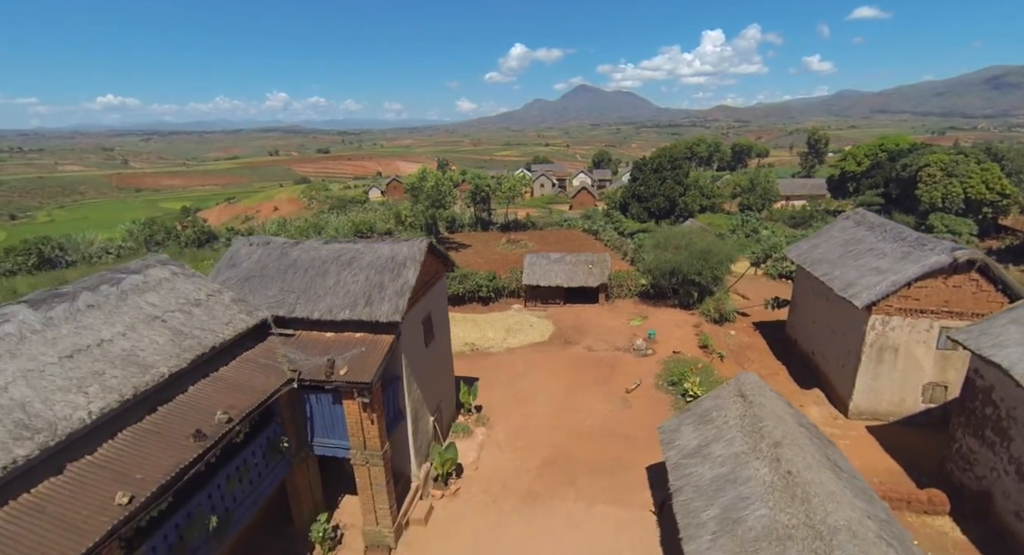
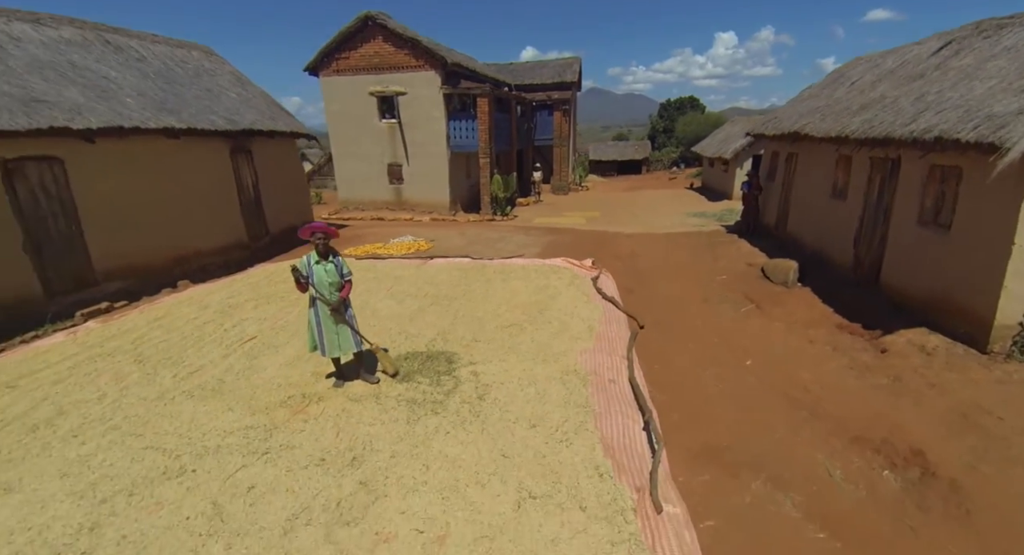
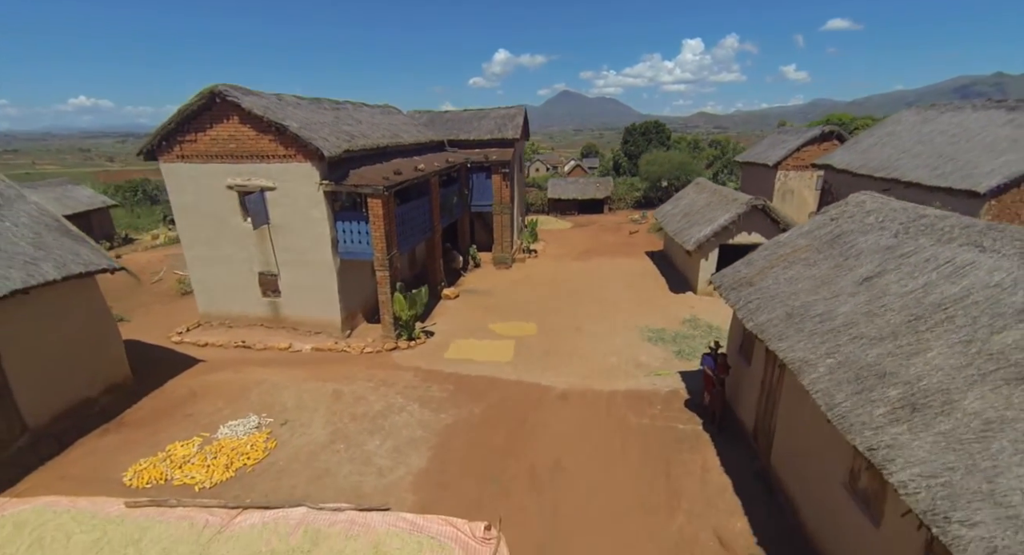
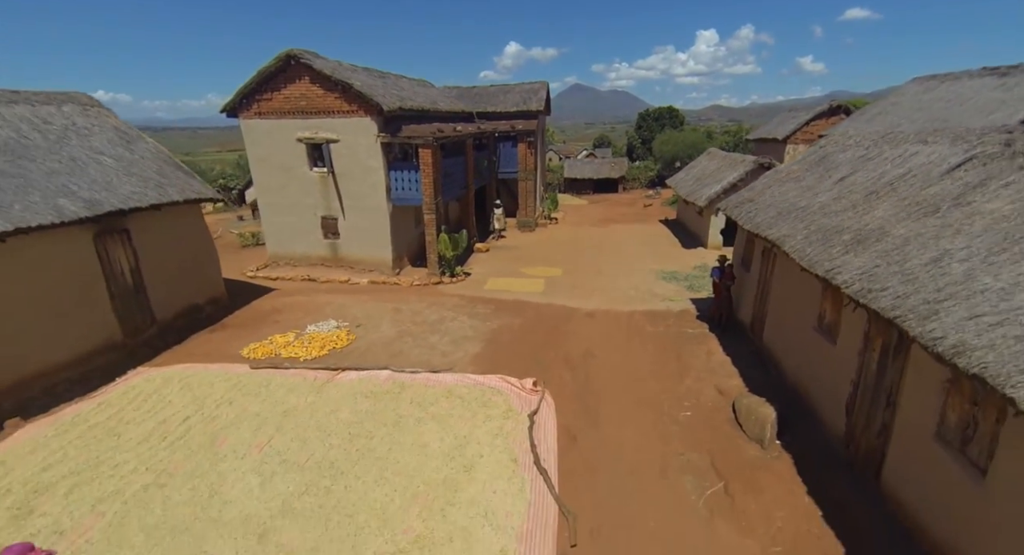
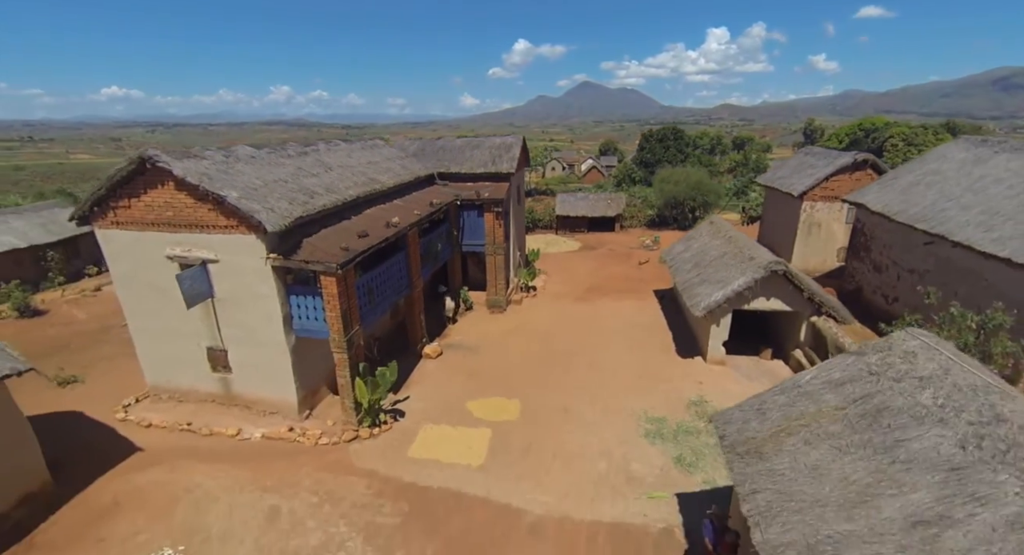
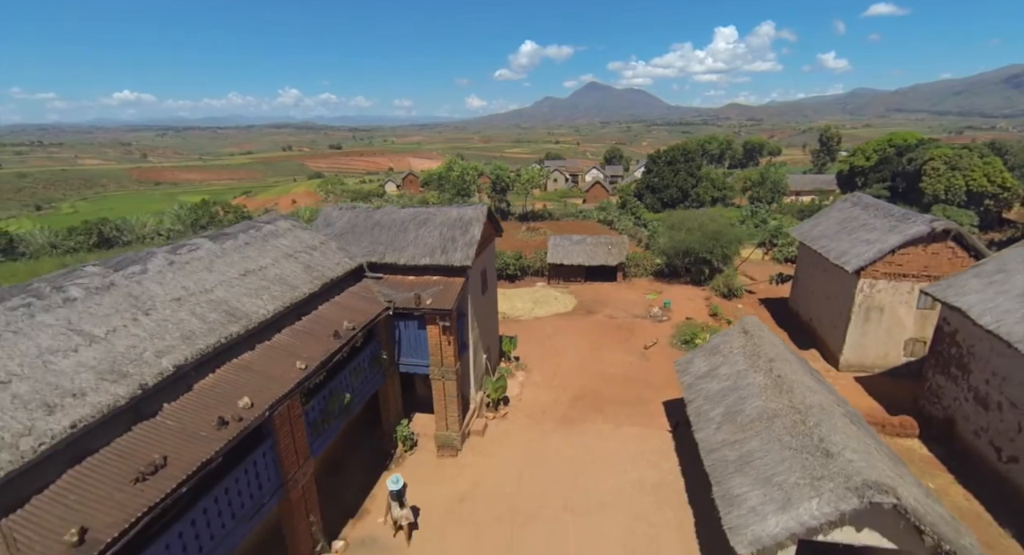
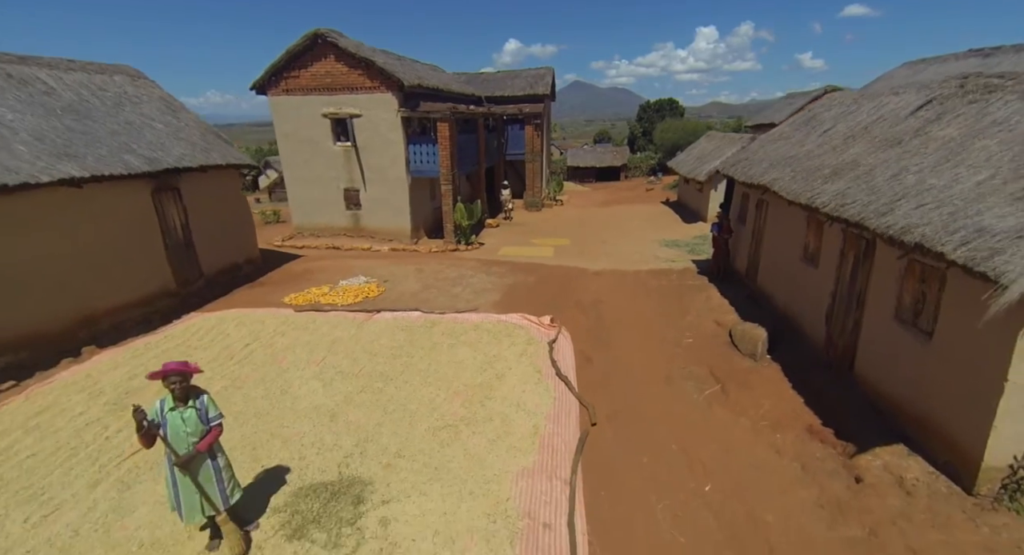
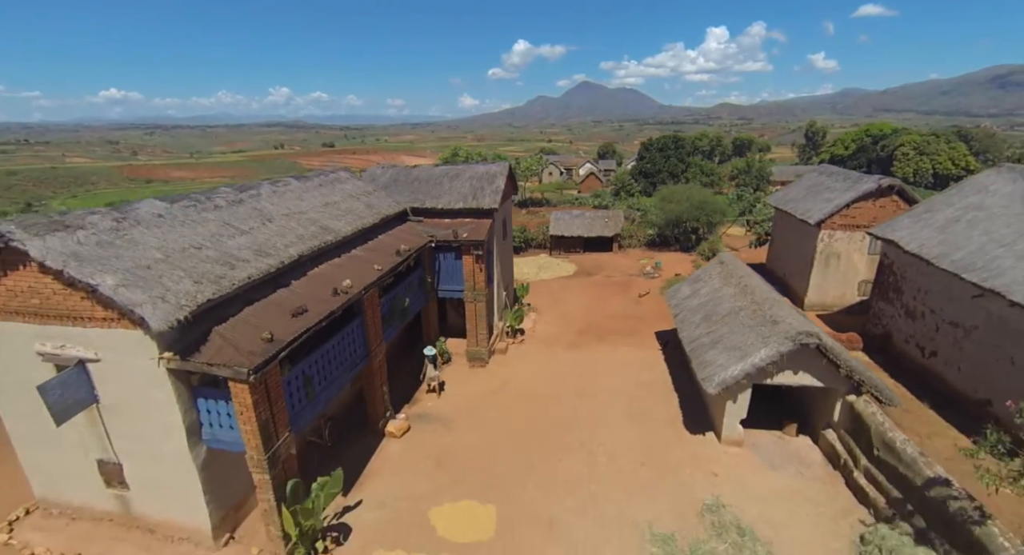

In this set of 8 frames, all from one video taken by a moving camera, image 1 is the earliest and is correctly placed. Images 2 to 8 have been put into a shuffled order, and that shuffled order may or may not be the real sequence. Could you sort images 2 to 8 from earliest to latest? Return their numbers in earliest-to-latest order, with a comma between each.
6, 8, 5, 3, 4, 7, 2
